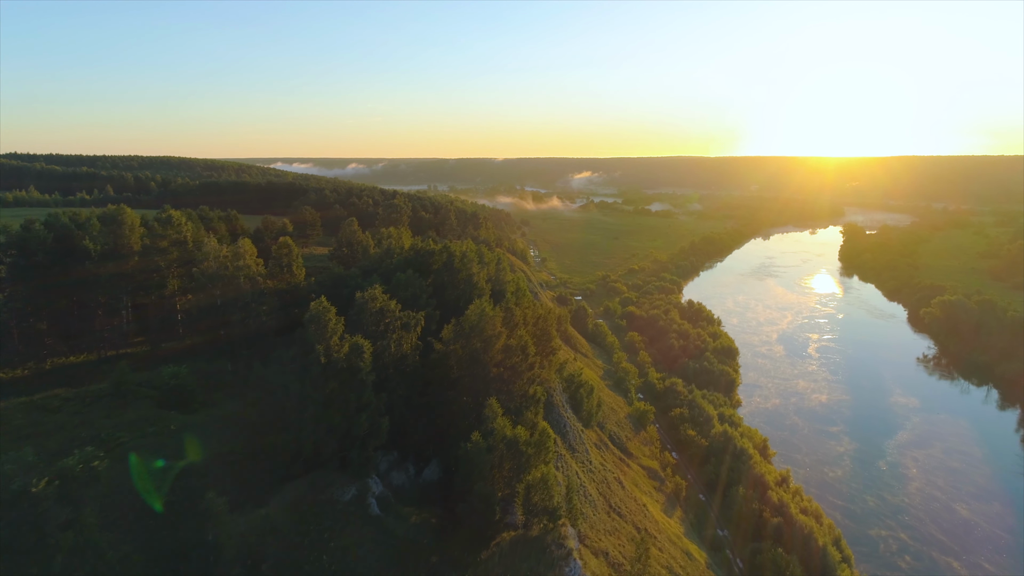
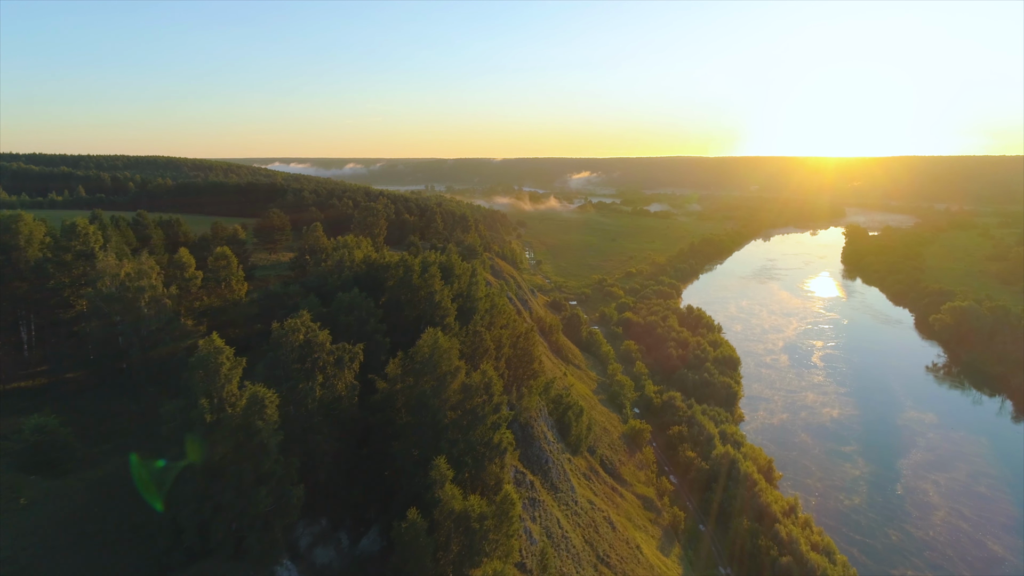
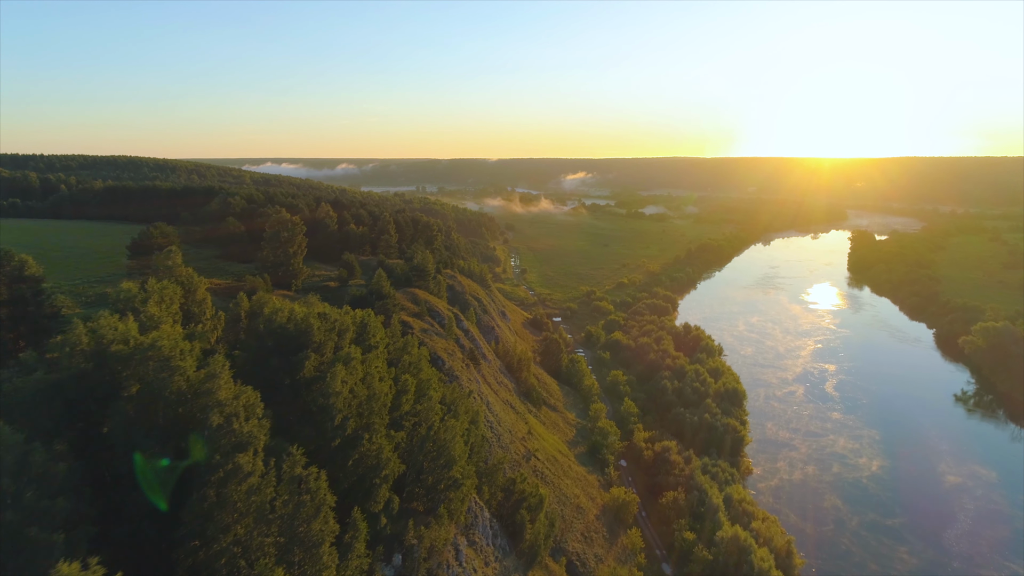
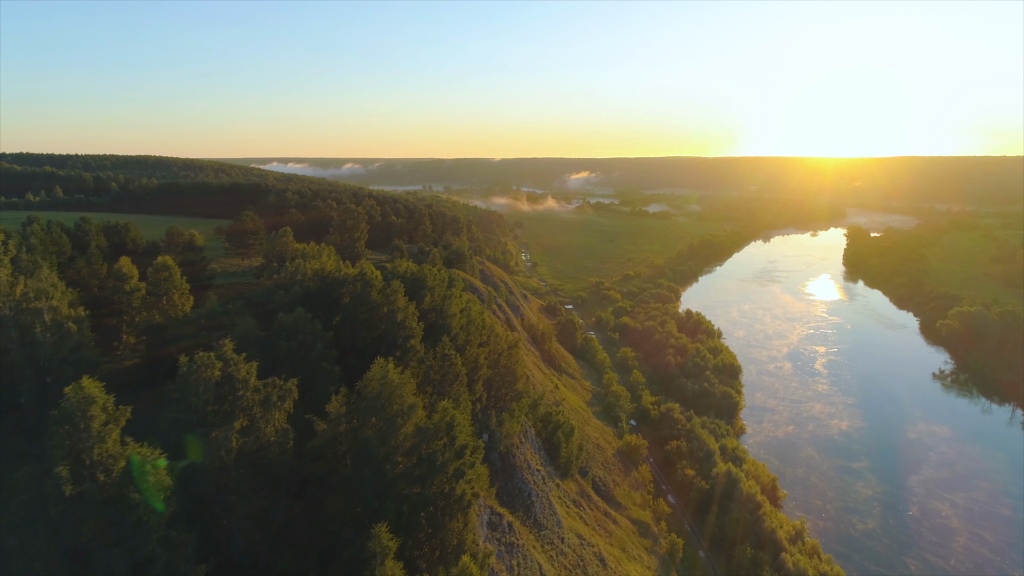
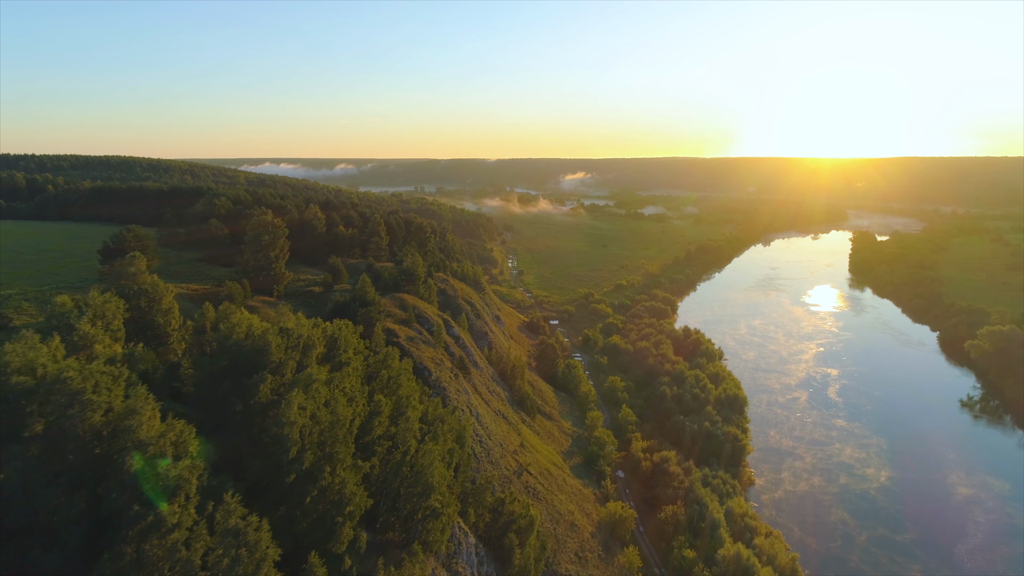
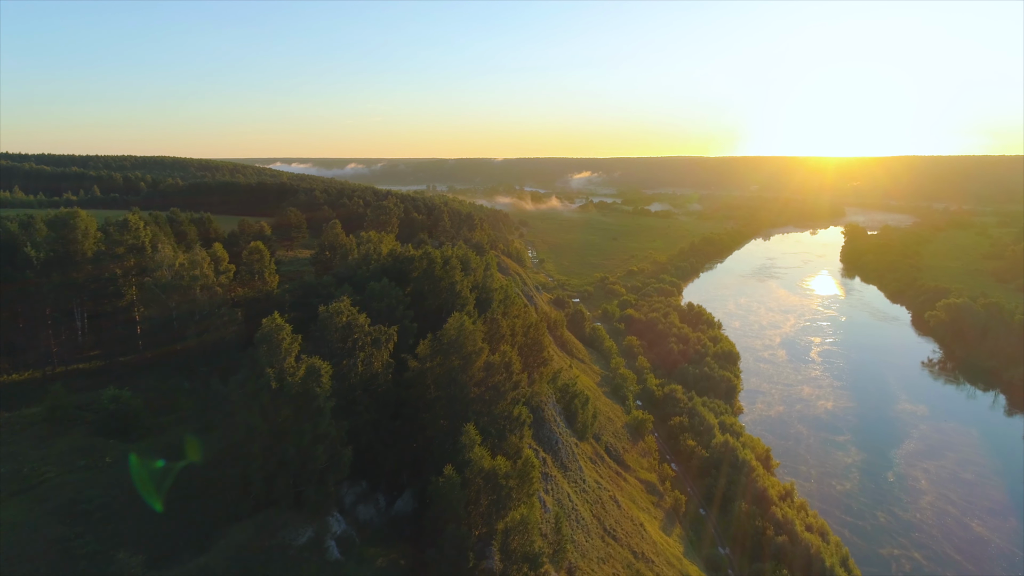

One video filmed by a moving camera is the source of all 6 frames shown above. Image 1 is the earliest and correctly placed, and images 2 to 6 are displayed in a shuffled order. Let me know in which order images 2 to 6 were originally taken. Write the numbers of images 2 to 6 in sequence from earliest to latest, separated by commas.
6, 2, 4, 3, 5
